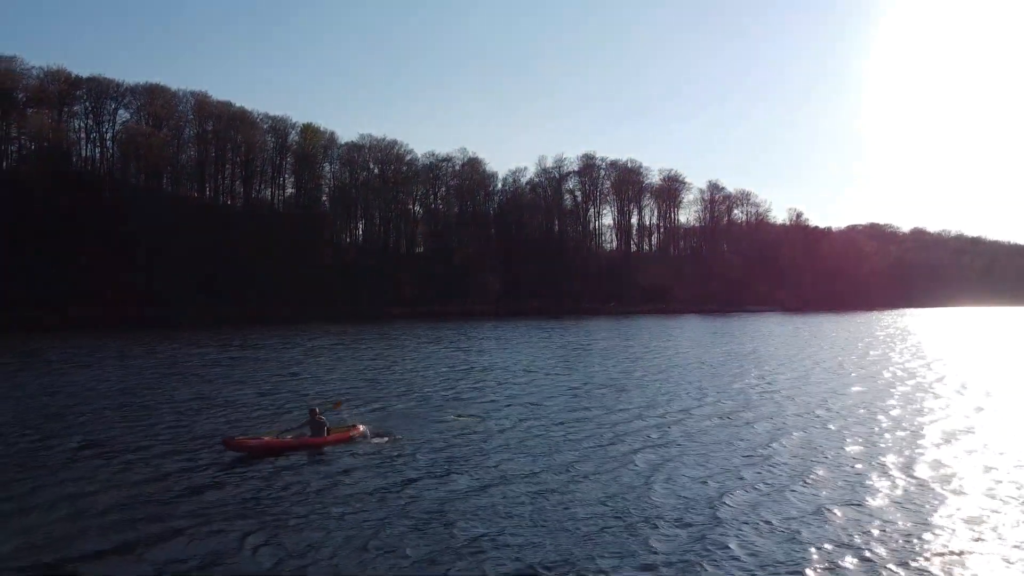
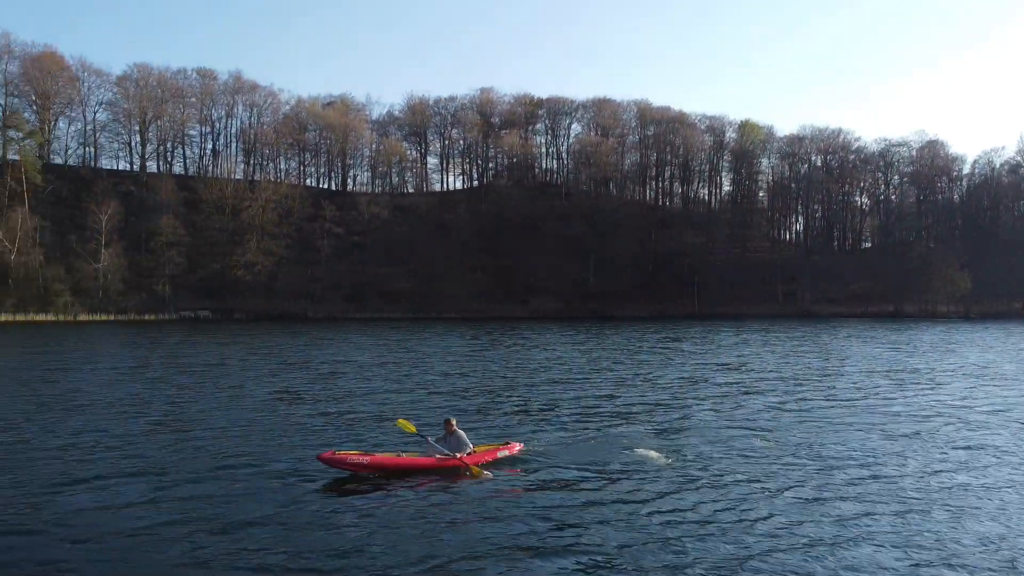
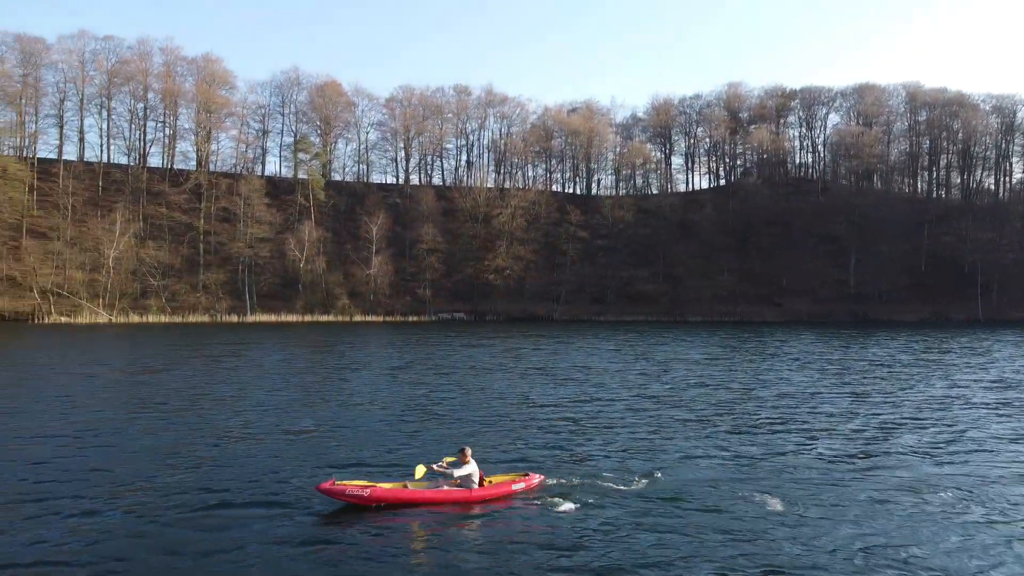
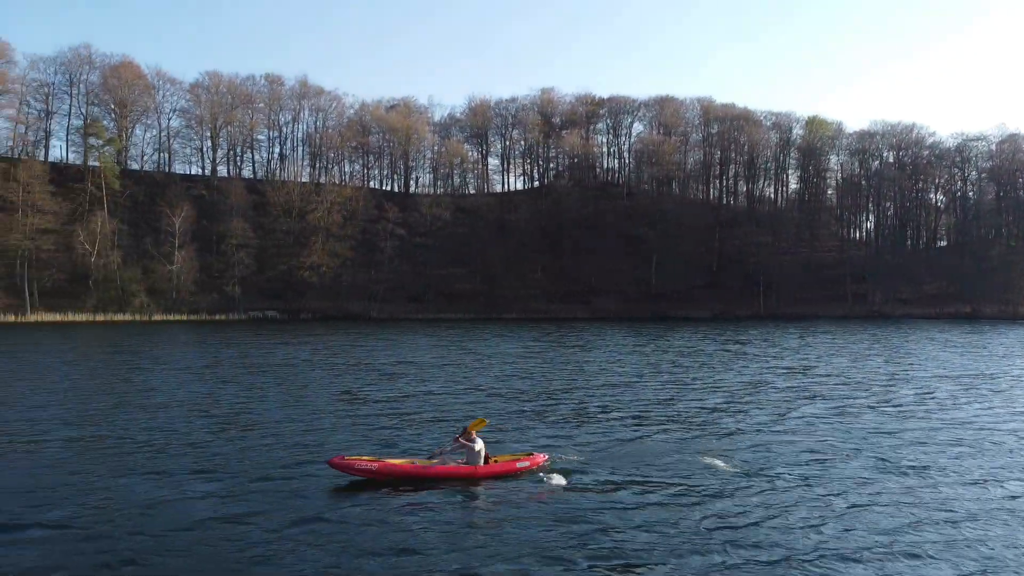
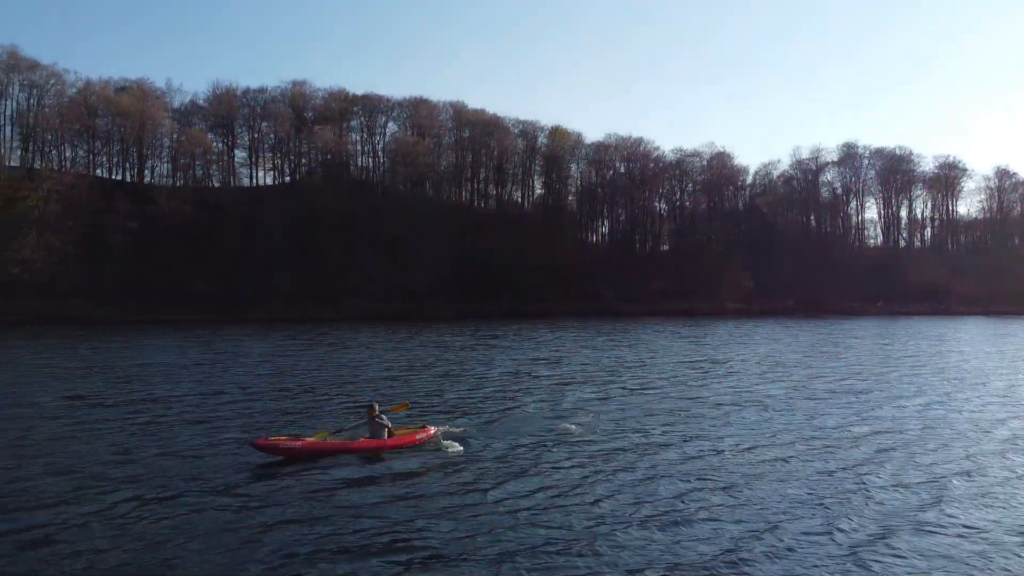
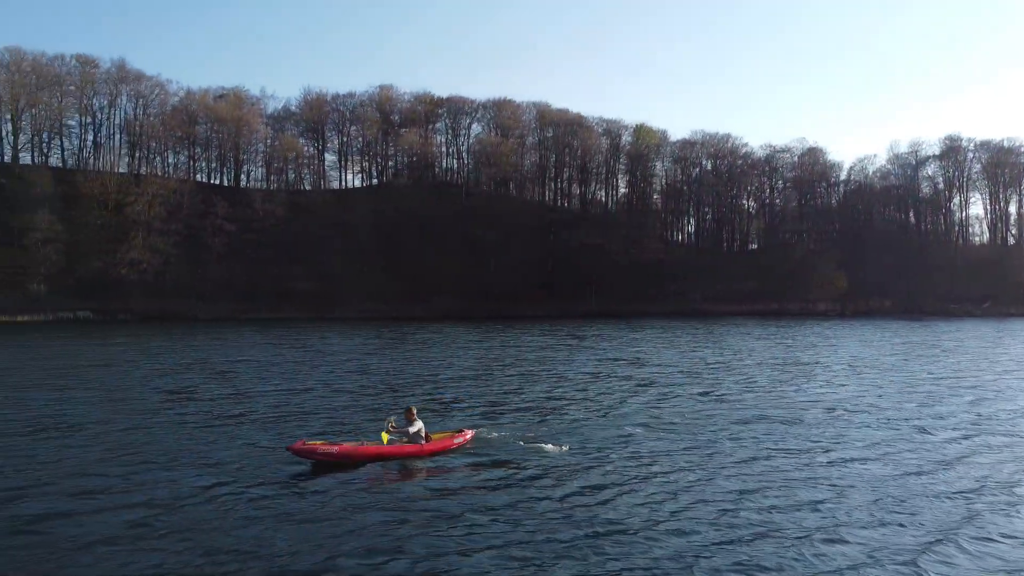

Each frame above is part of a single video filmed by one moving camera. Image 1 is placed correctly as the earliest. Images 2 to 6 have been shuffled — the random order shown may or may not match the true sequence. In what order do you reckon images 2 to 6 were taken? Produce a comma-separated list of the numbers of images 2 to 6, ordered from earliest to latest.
5, 6, 2, 4, 3
